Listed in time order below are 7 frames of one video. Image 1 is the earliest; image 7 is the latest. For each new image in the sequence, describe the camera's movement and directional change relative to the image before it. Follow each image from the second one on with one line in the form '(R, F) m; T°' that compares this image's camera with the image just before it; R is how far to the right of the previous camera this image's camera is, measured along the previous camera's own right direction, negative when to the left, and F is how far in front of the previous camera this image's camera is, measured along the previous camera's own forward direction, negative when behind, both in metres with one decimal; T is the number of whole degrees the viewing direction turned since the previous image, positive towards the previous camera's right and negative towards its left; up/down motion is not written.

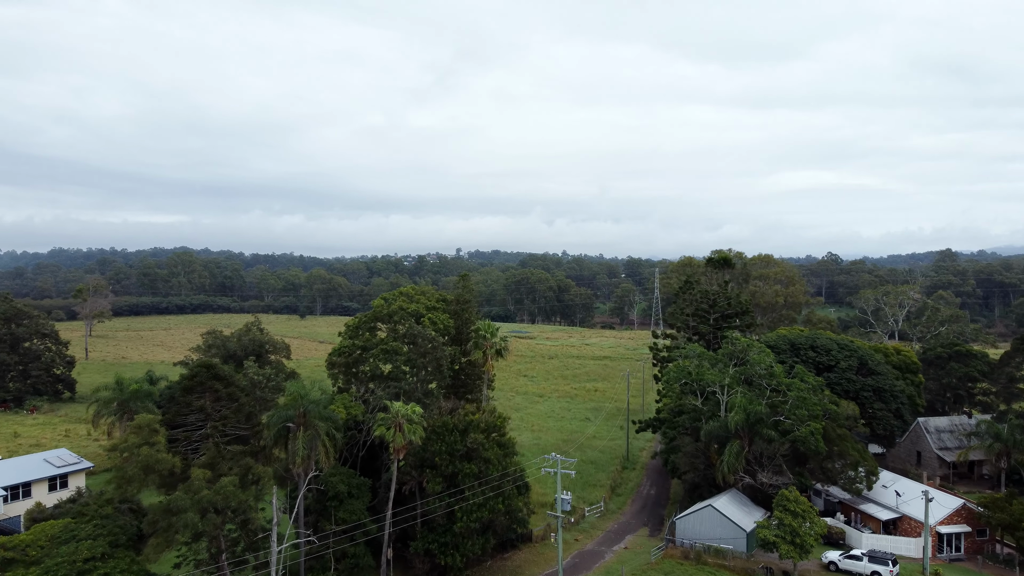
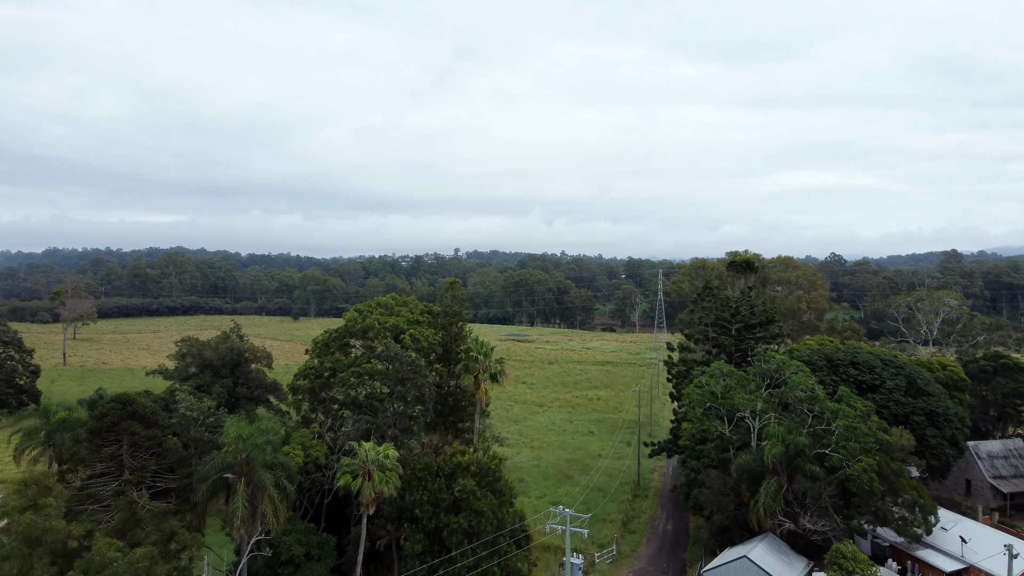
(0.0, +3.2) m; 0°
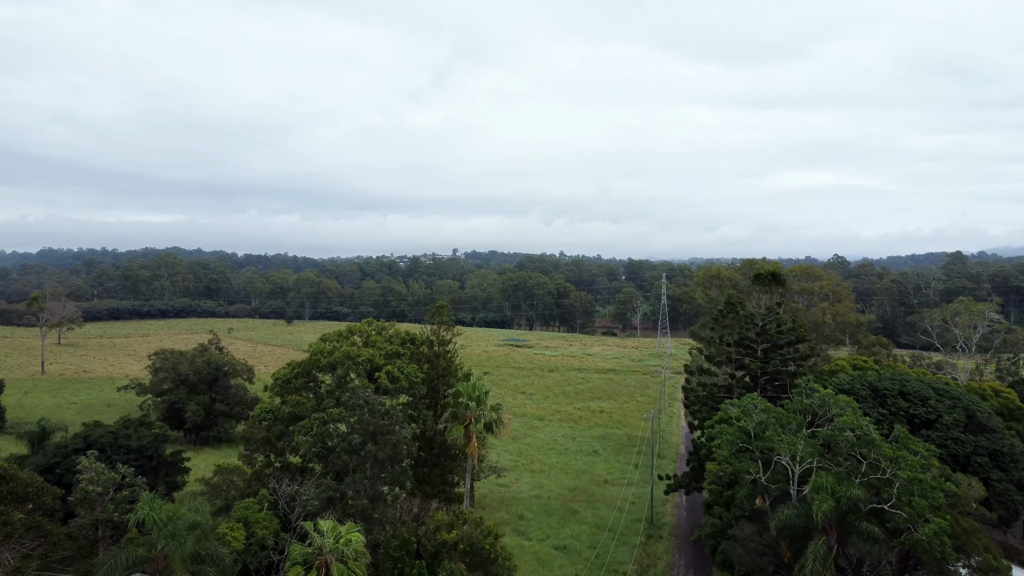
(0.0, +2.9) m; 0°
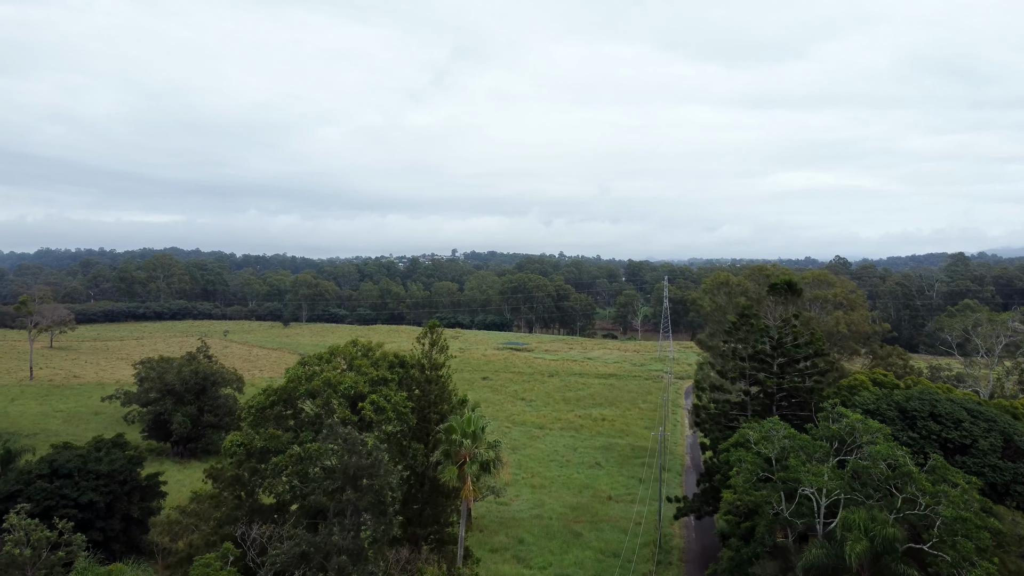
(0.0, +1.5) m; 0°
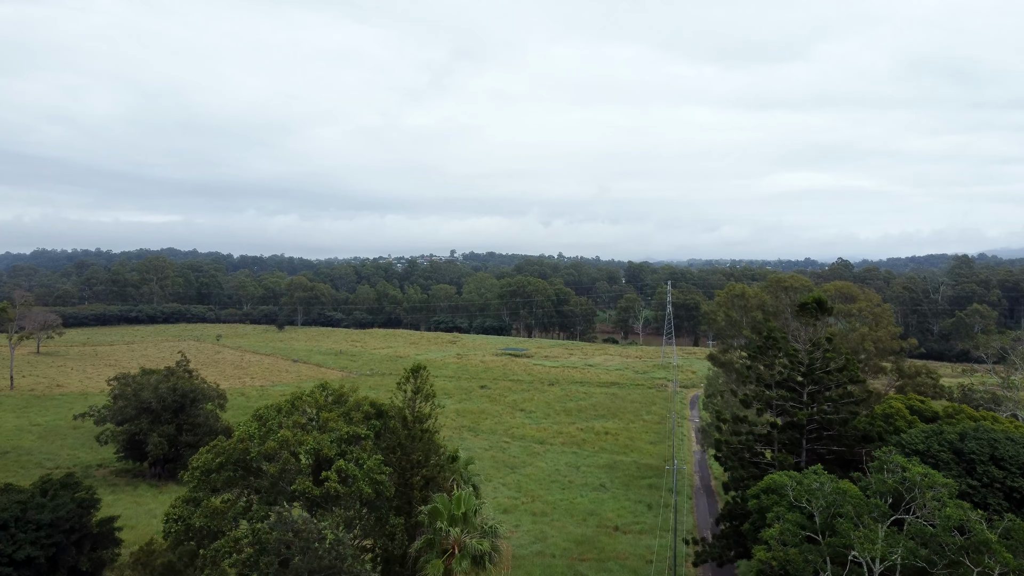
(0.0, +2.3) m; 0°
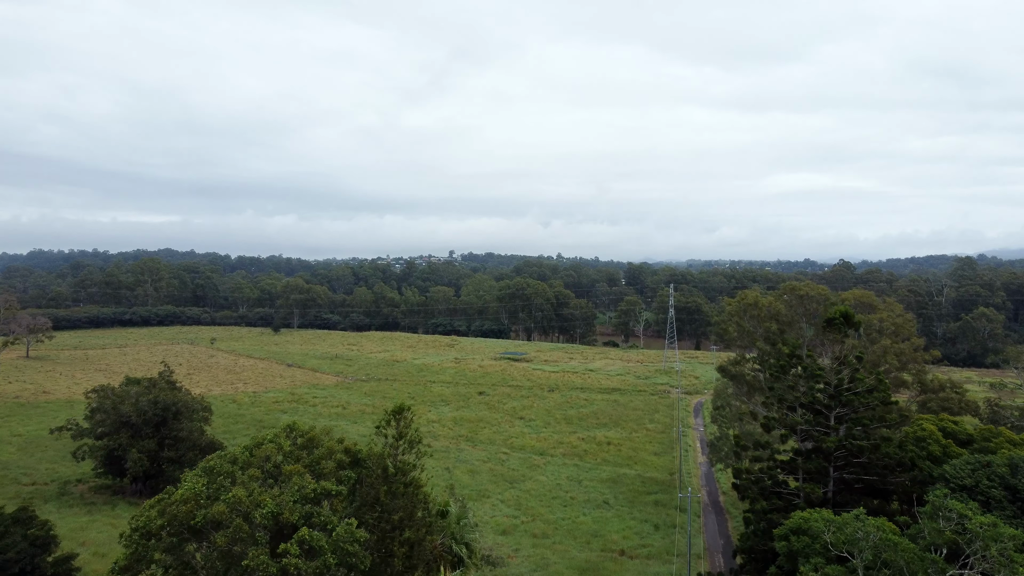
(0.0, +1.8) m; 0°
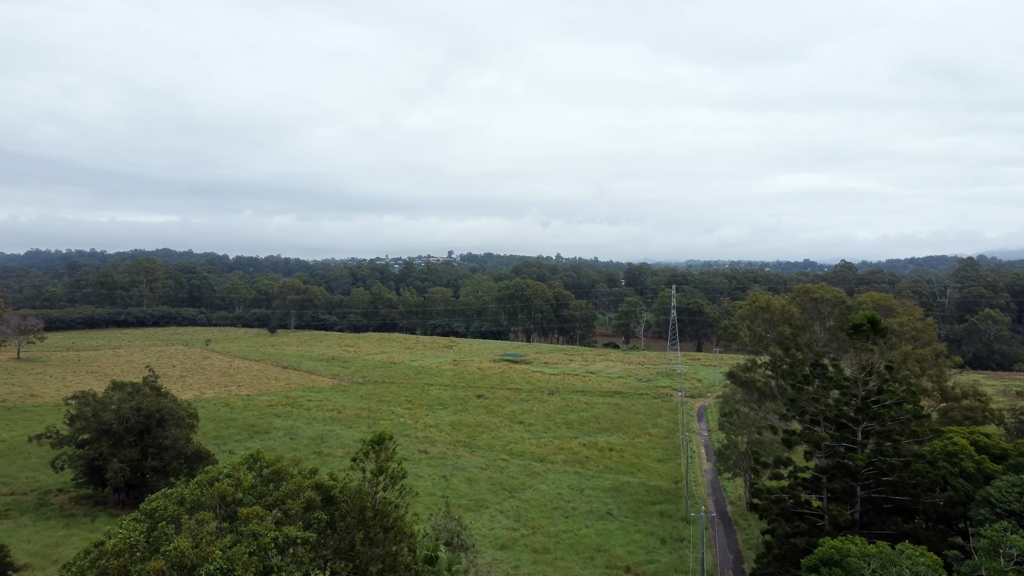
(0.0, +1.5) m; 0°
